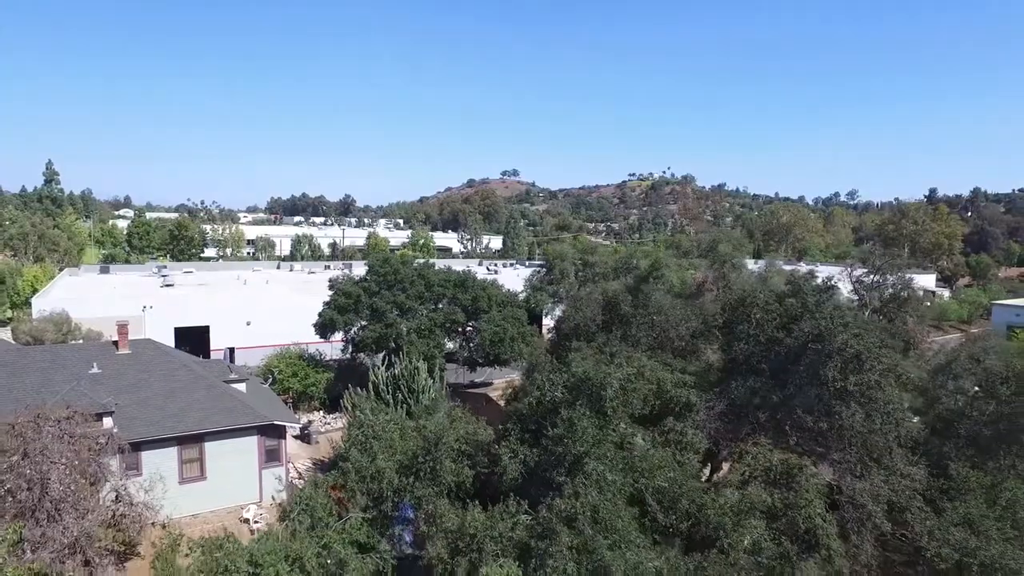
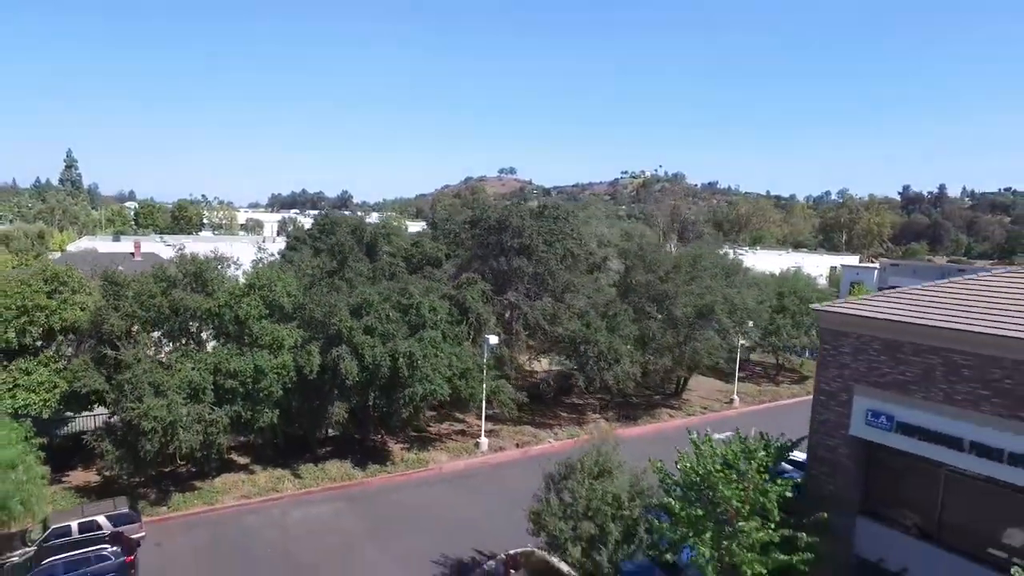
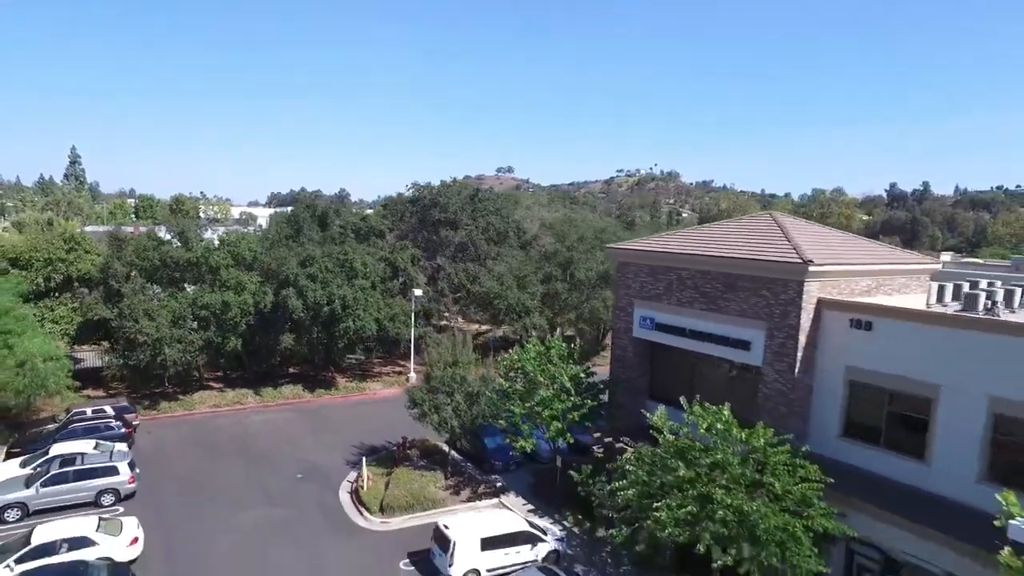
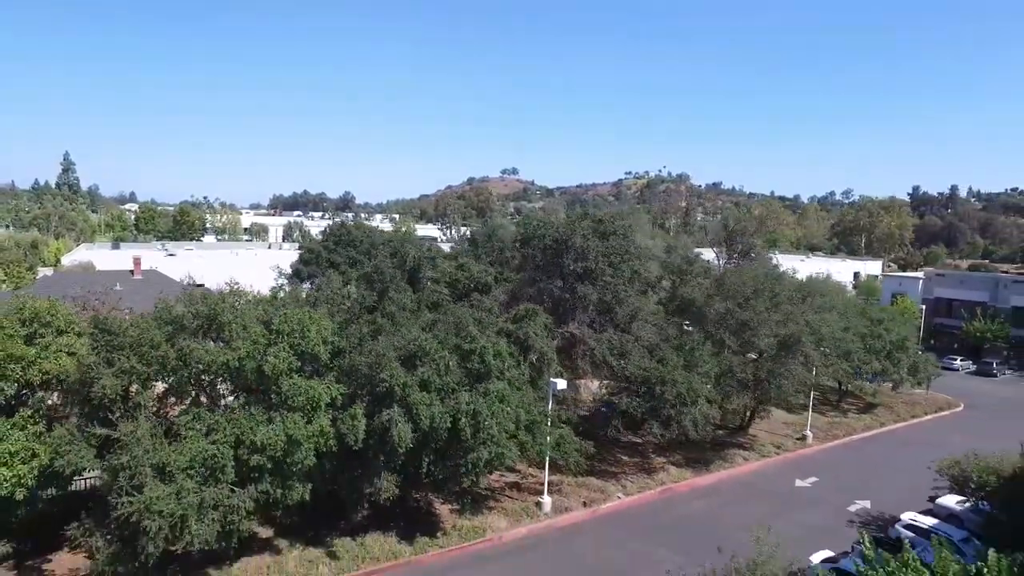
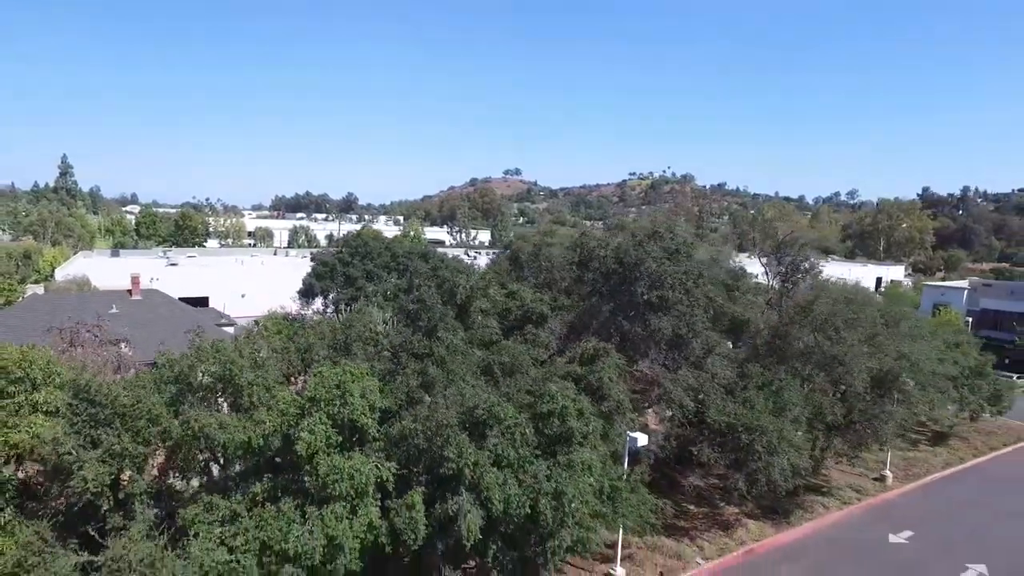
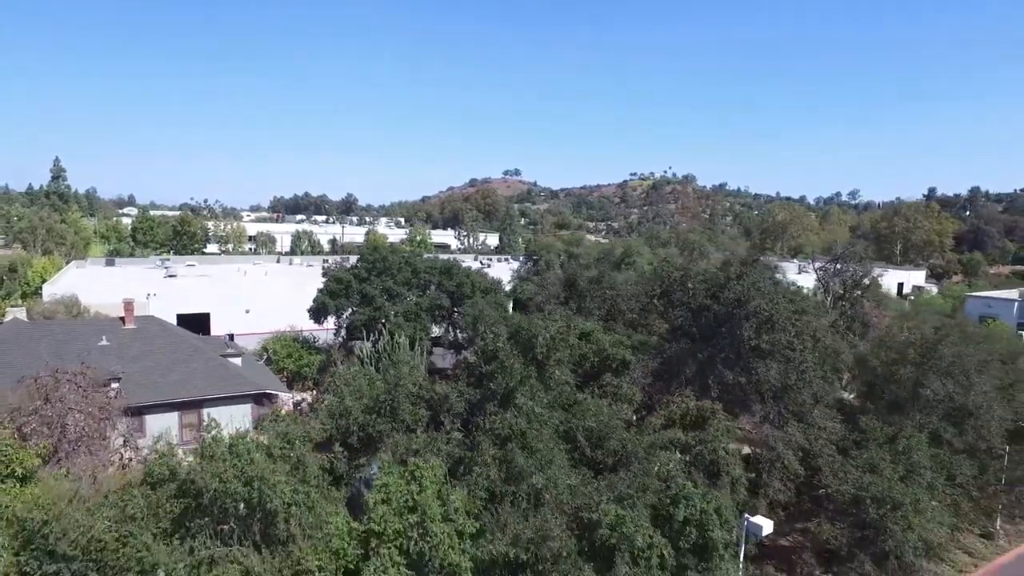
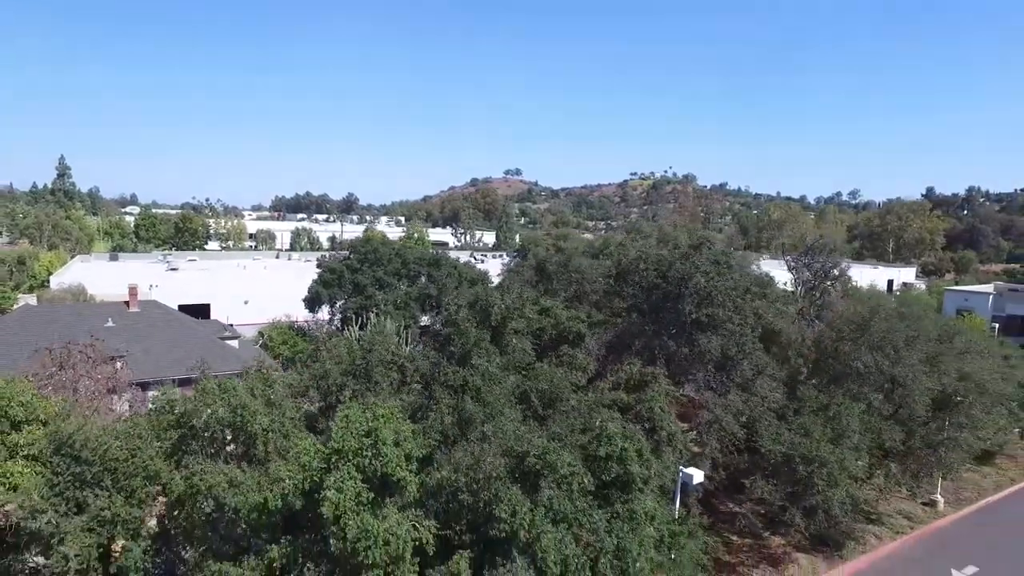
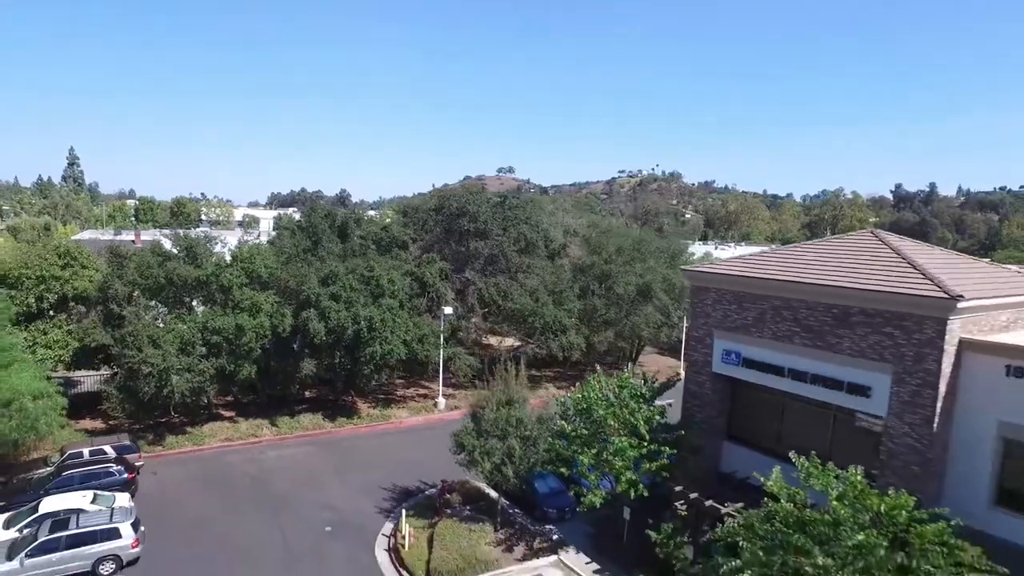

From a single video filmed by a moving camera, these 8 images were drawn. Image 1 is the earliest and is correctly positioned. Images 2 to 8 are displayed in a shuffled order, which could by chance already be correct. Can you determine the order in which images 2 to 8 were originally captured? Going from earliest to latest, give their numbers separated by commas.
6, 7, 5, 4, 2, 8, 3
